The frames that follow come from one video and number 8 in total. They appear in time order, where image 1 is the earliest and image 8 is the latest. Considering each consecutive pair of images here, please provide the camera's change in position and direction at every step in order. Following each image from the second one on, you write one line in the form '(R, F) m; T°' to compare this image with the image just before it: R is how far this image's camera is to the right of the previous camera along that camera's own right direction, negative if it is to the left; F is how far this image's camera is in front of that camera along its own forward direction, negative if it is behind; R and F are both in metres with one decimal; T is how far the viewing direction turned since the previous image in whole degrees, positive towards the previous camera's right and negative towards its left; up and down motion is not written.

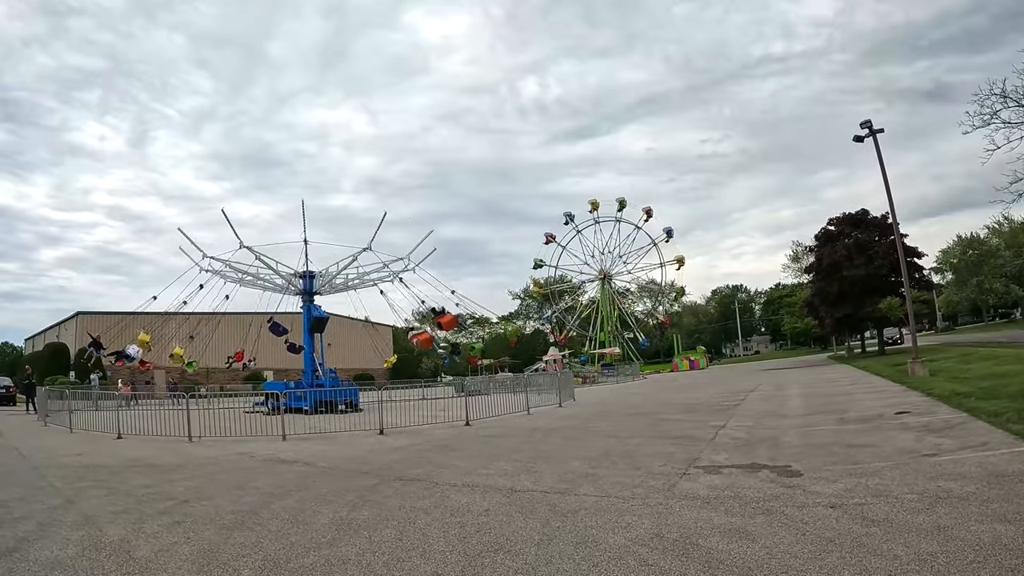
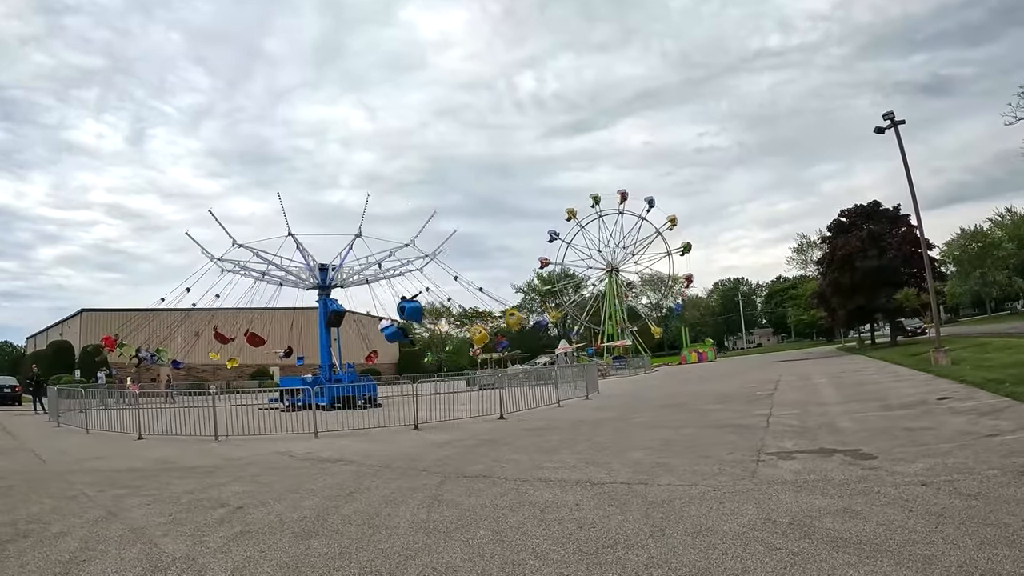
(-0.7, +0.3) m; 0°
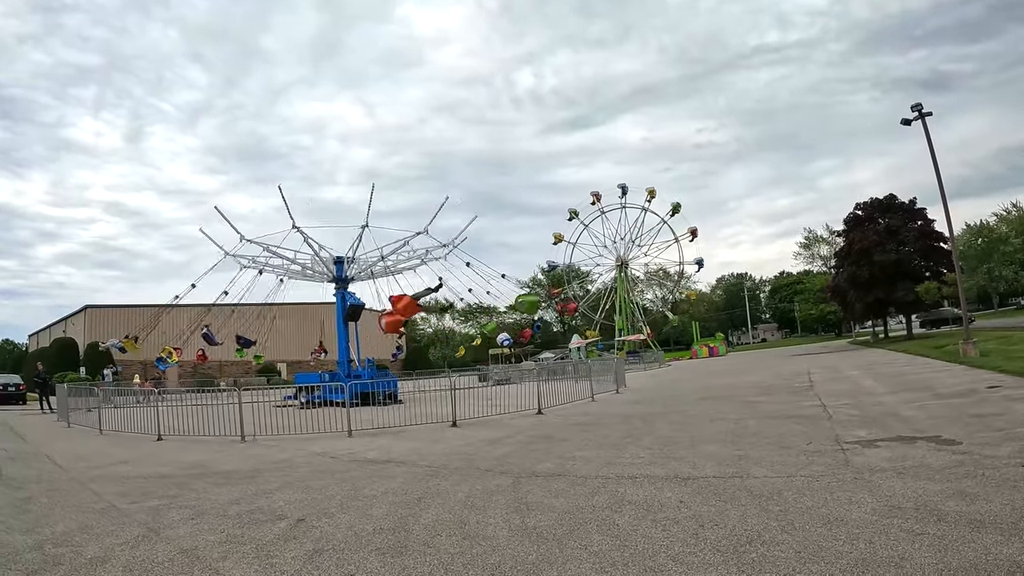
(-0.7, +0.4) m; 0°
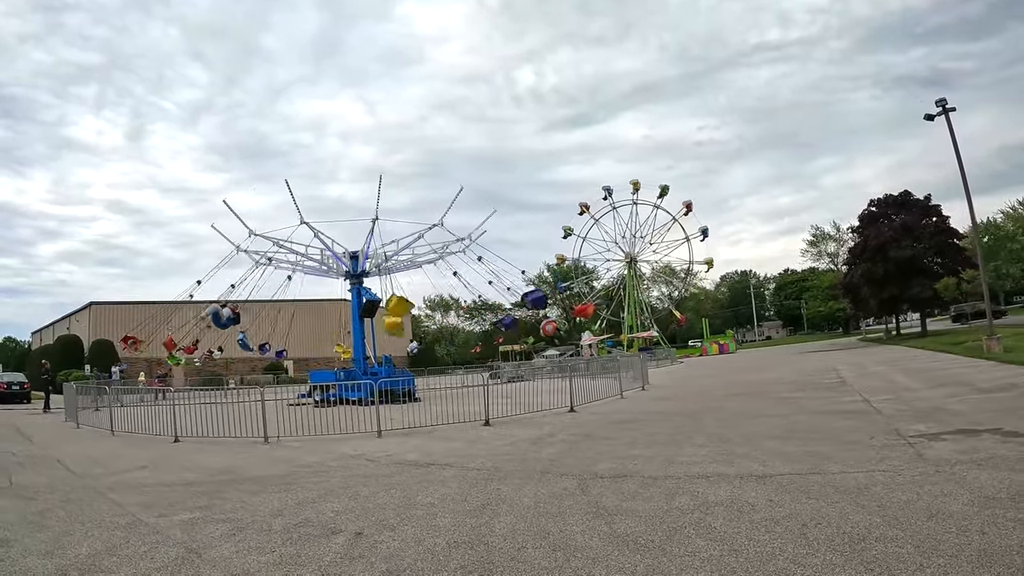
(-0.5, +0.4) m; 0°
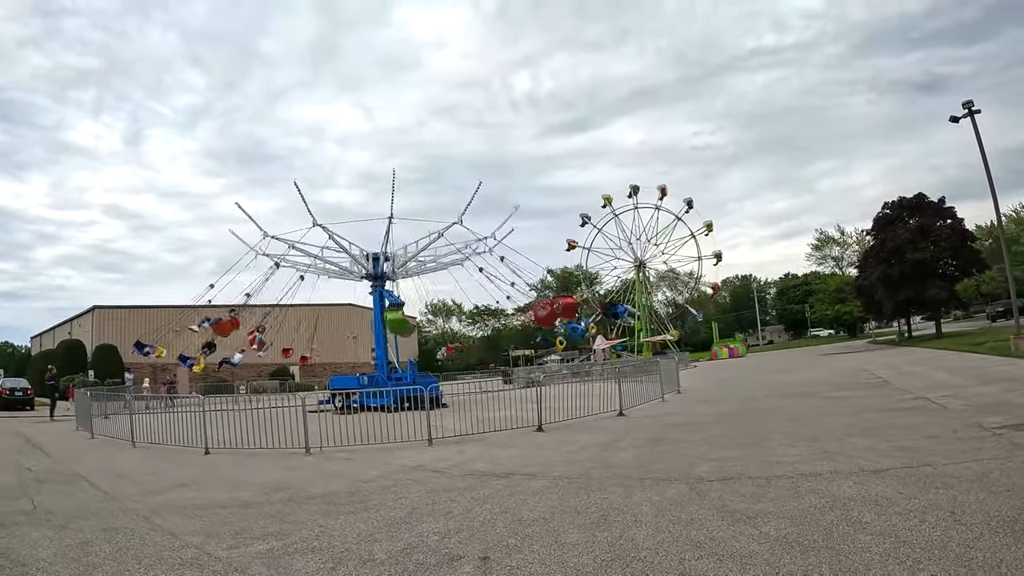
(-0.8, +0.3) m; 0°
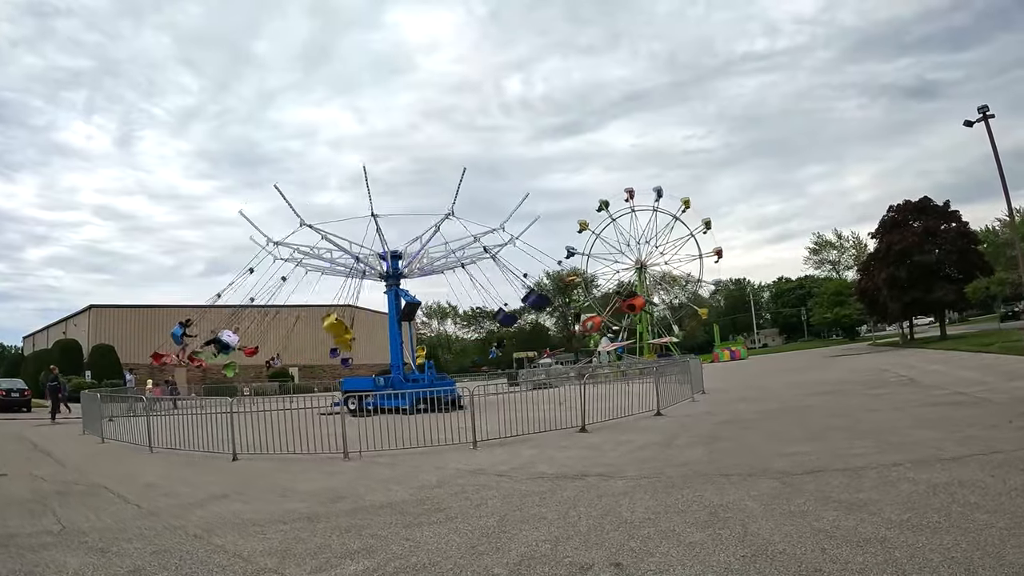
(-0.7, +0.2) m; +1°
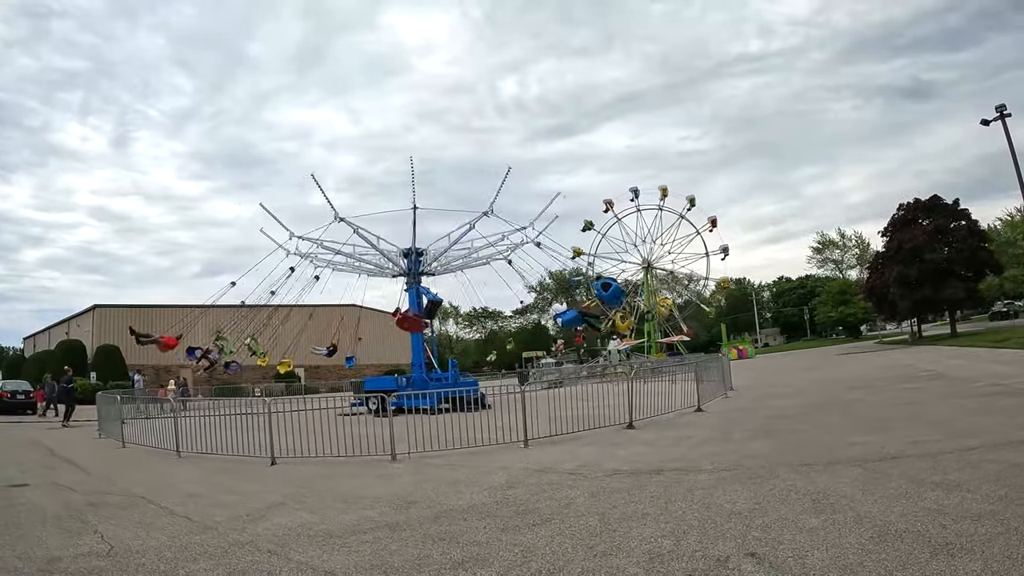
(-0.7, +0.1) m; 0°
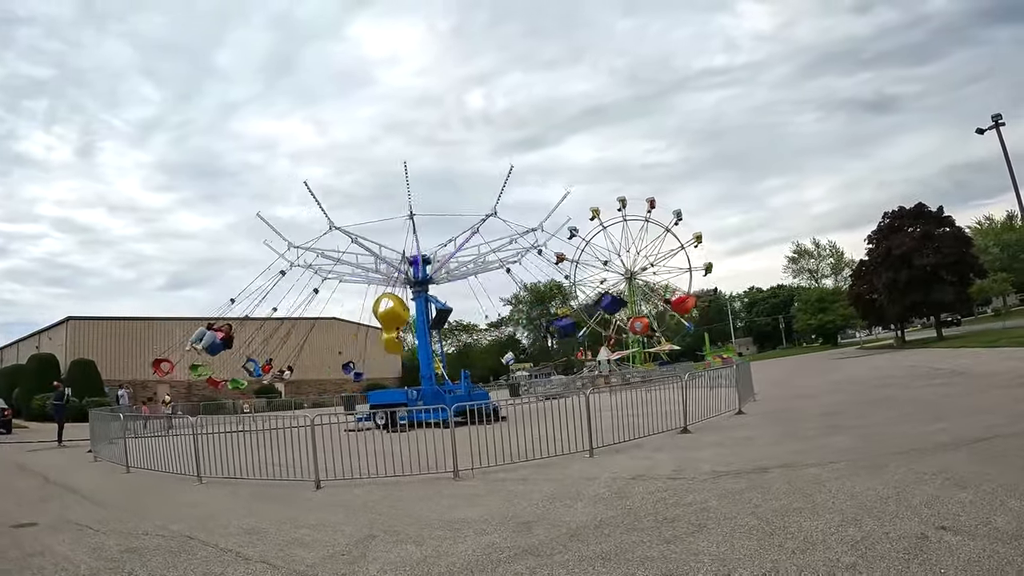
(-1.1, +0.2) m; +2°
